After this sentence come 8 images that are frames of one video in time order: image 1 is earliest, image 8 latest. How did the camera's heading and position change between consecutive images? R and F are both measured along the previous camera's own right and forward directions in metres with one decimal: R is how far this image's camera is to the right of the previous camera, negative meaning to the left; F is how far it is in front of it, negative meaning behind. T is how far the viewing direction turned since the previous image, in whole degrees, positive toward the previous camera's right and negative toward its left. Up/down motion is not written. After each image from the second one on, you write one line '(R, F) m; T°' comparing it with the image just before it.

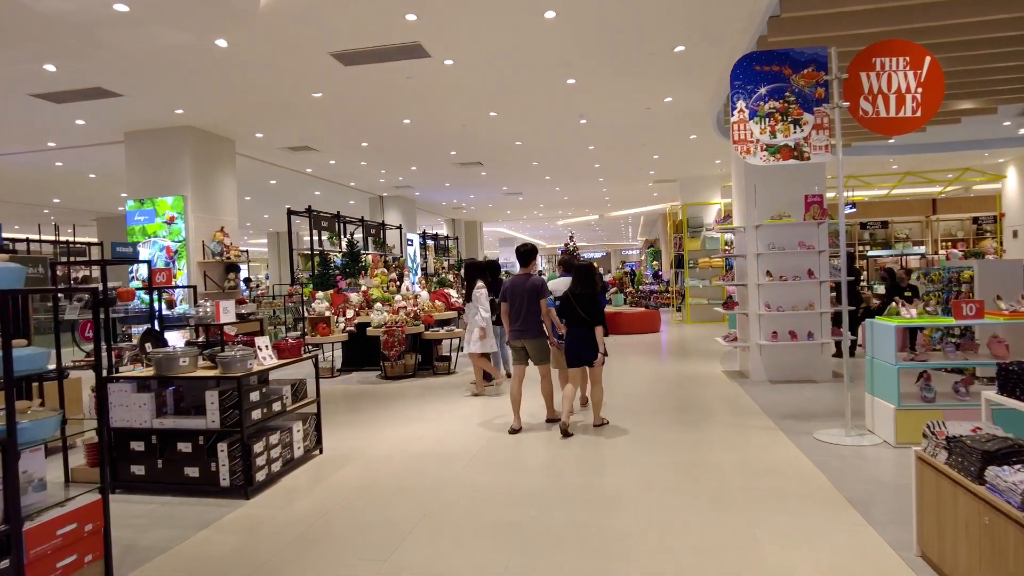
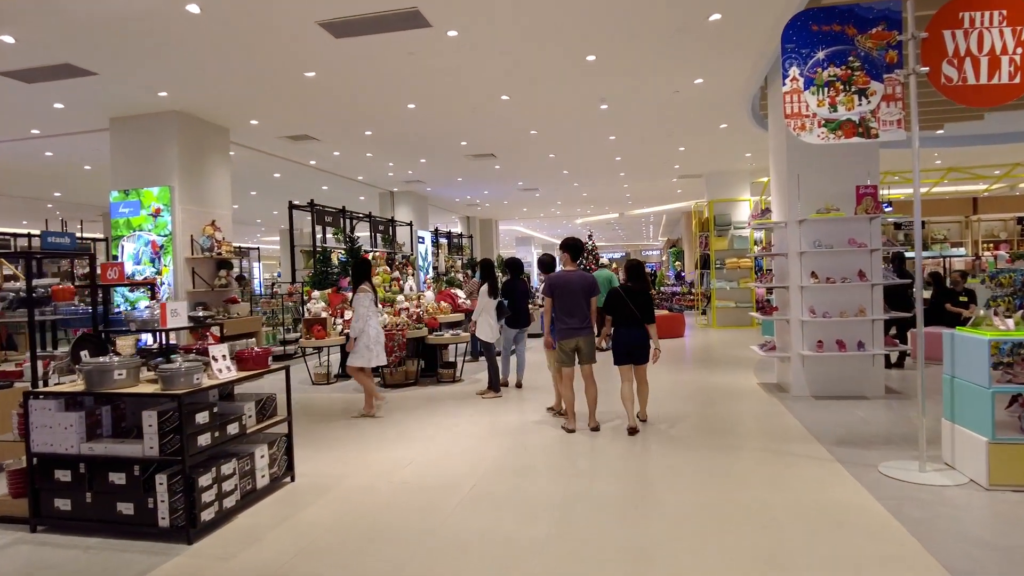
(+0.1, +0.7) m; -2°
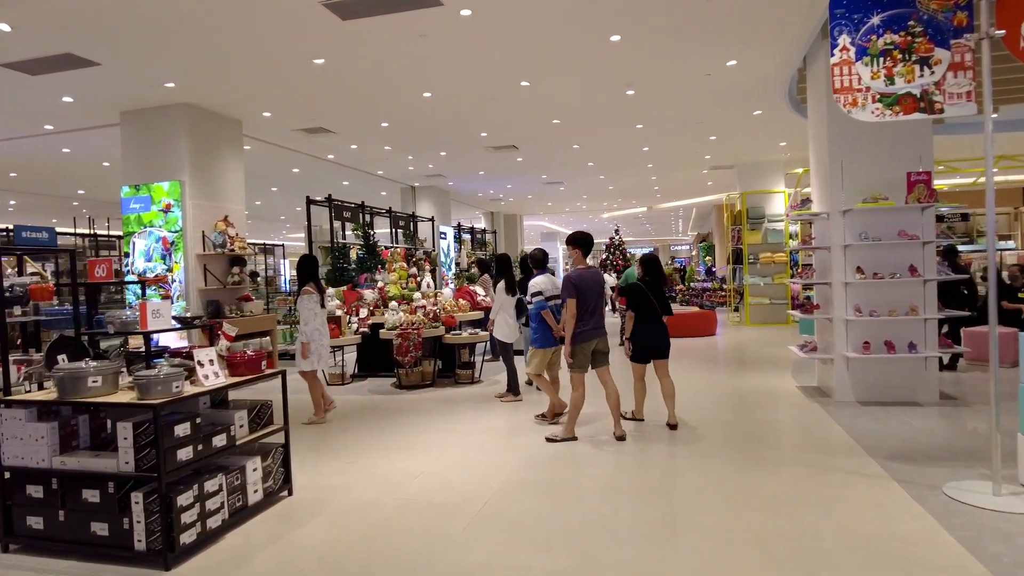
(+0.1, +0.4) m; -2°
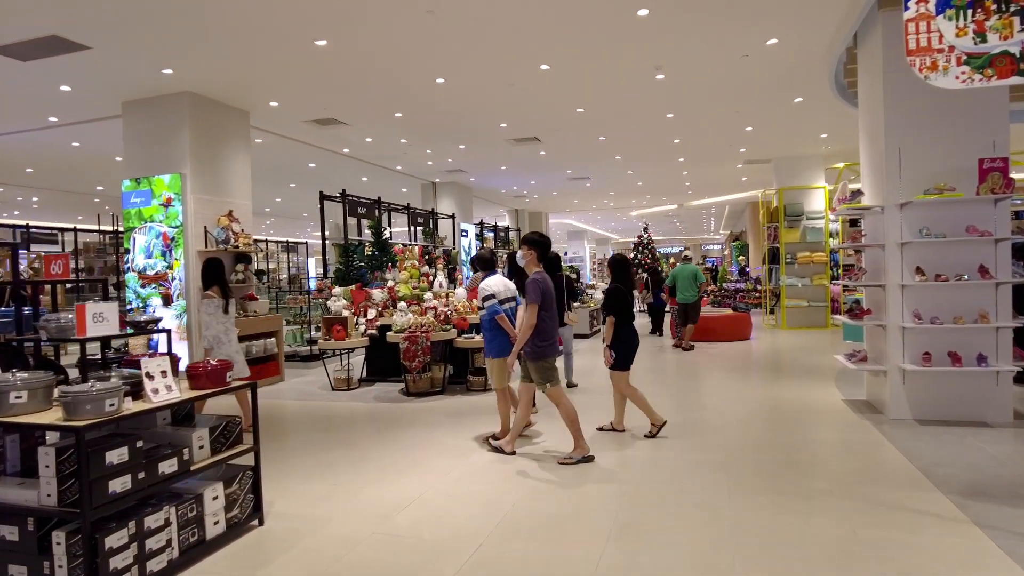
(+0.1, +0.5) m; -2°
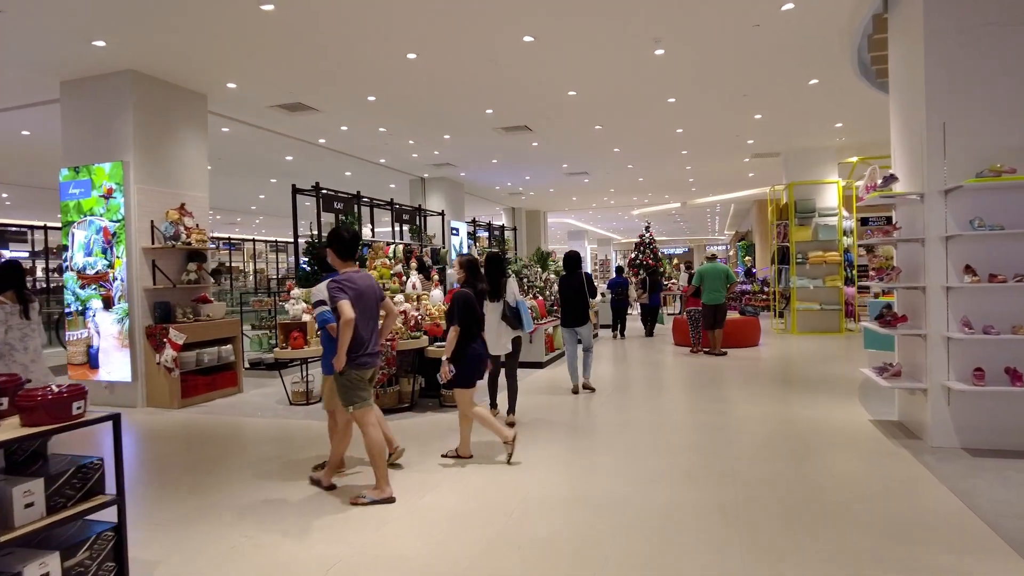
(+0.2, +0.8) m; 0°
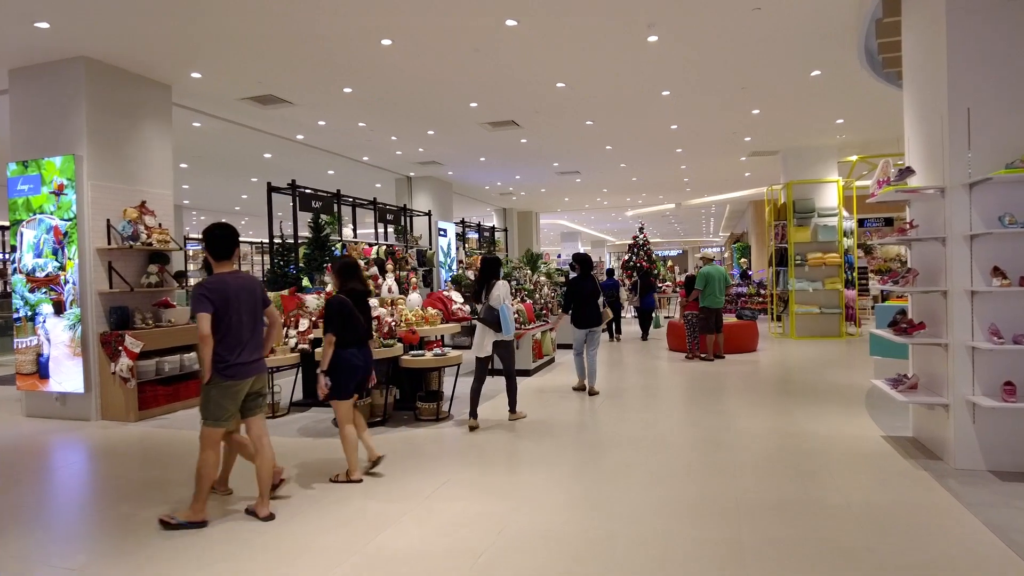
(+0.1, +0.4) m; 0°
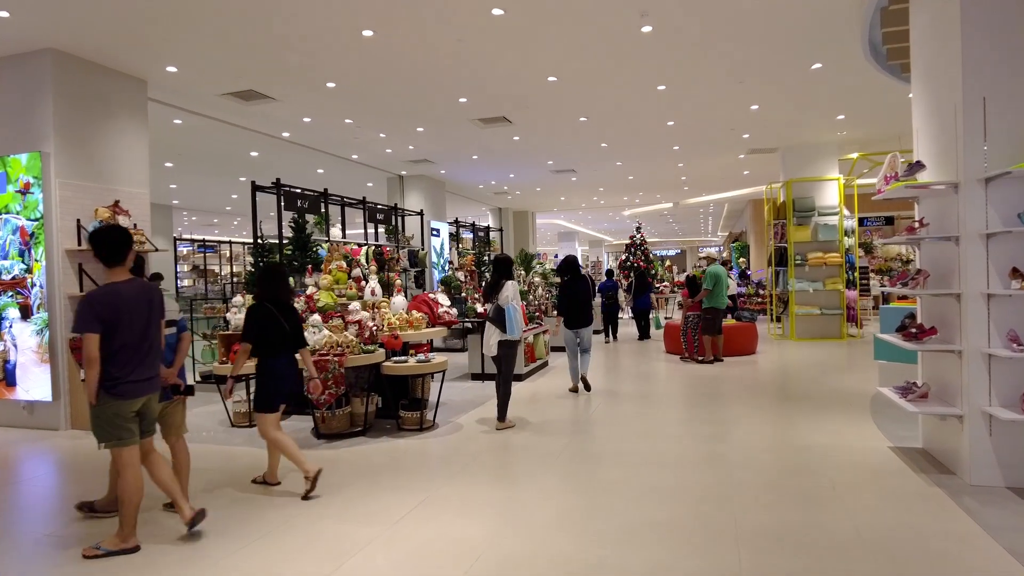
(+0.1, +0.3) m; 0°
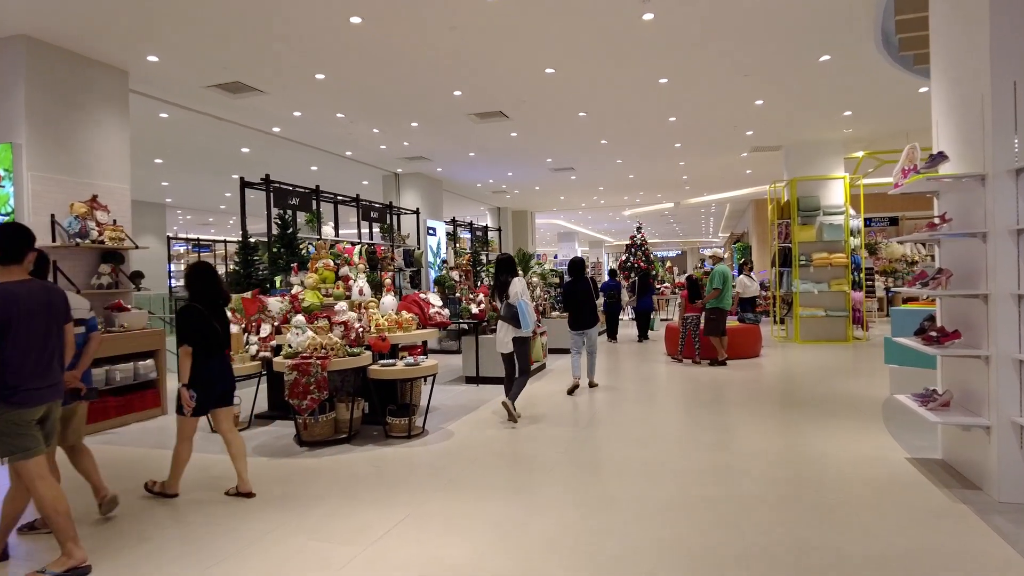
(0.0, +0.3) m; 0°
